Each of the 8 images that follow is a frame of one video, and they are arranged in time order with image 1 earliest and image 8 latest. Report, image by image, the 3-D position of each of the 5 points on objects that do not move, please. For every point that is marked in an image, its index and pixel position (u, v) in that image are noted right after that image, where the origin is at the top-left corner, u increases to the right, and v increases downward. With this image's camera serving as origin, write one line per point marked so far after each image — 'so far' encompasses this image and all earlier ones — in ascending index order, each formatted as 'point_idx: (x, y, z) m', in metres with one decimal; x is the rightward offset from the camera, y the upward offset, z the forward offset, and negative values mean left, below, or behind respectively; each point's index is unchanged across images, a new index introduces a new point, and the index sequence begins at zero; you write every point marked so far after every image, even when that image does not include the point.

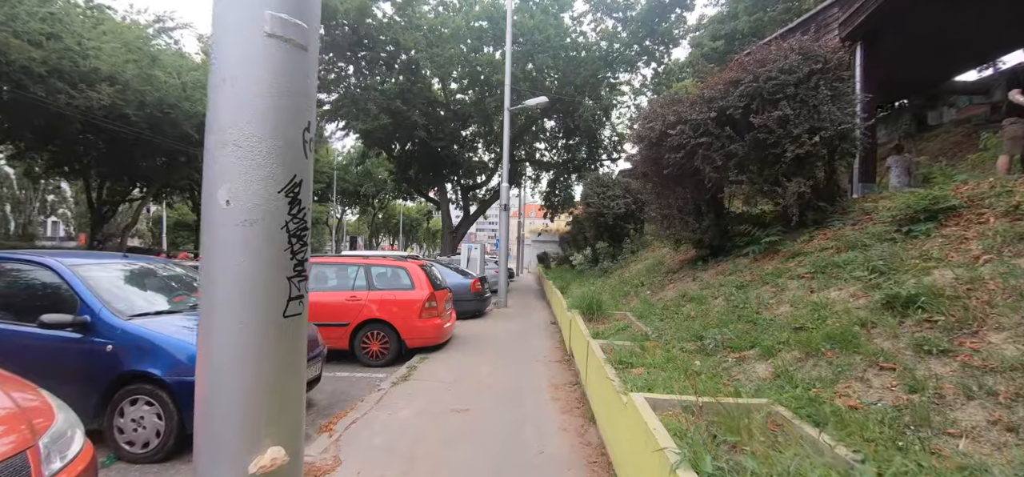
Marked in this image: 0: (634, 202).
0: (+4.3, +1.2, +14.2) m
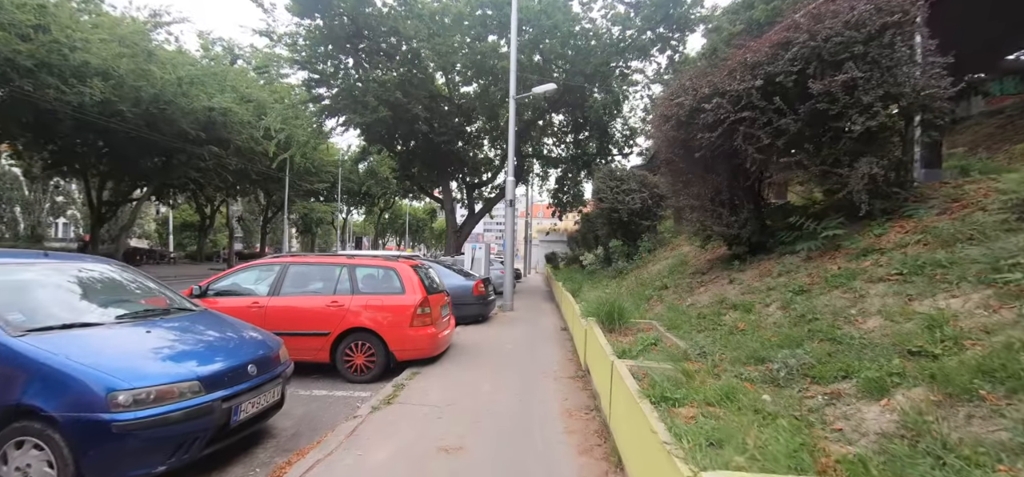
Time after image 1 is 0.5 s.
0: (+4.5, +1.3, +13.1) m
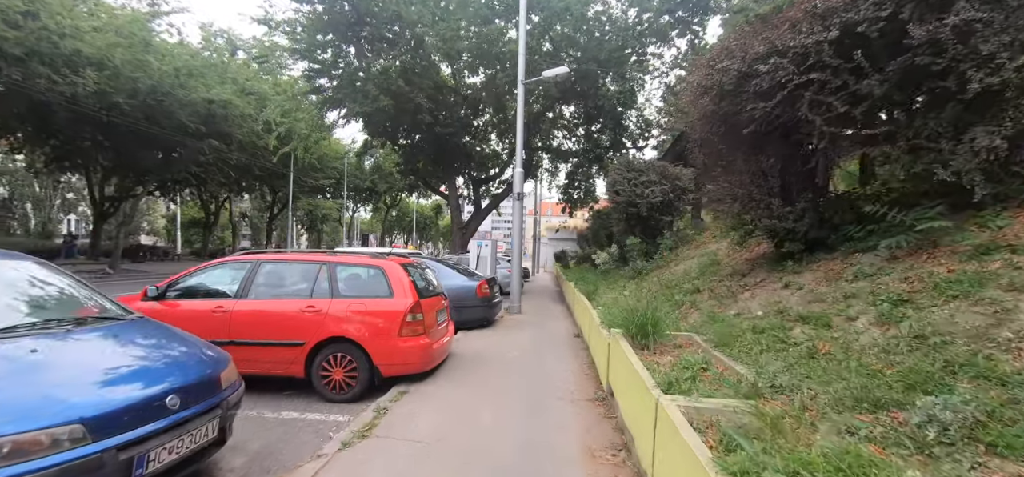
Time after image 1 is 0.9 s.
0: (+4.7, +1.4, +11.9) m
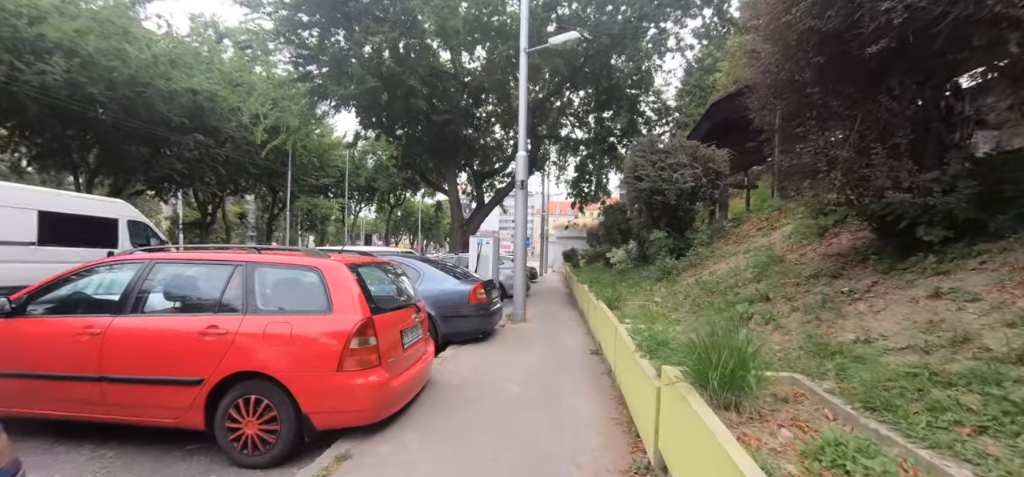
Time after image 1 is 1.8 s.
0: (+4.7, +1.6, +9.9) m
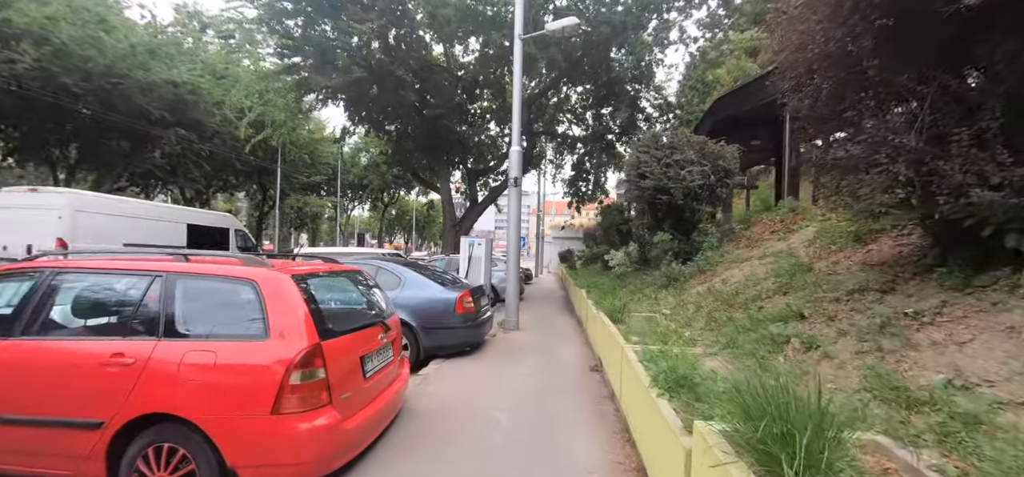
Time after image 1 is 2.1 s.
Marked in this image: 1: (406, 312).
0: (+4.6, +1.5, +9.2) m
1: (-1.8, -1.3, +7.0) m
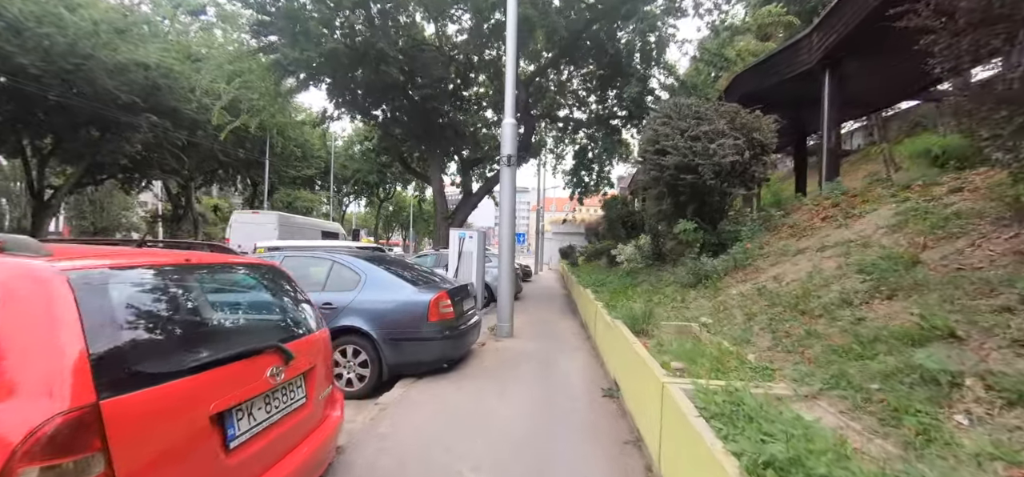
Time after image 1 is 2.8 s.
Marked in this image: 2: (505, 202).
0: (+4.4, +1.7, +7.6) m
1: (-1.9, -1.1, +5.5) m
2: (-0.1, +0.7, +8.0) m
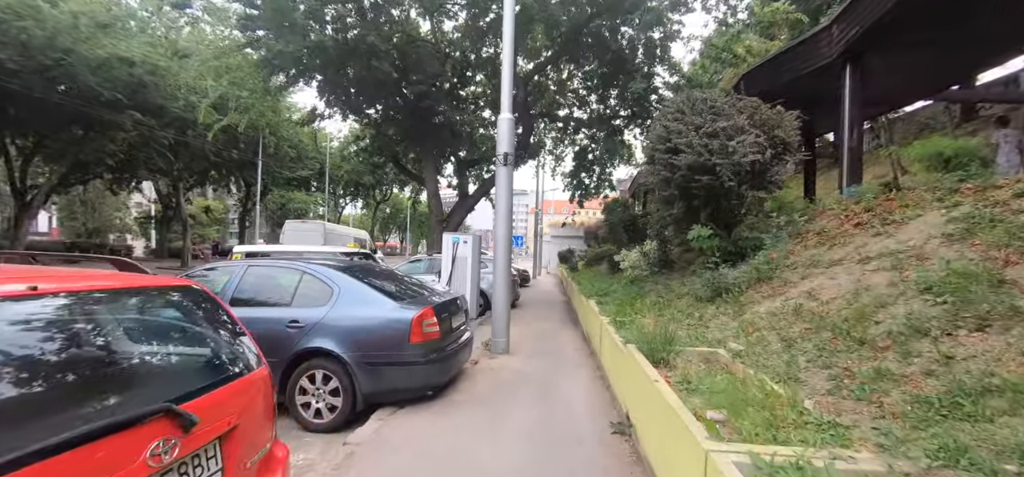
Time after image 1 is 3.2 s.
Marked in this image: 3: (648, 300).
0: (+4.4, +1.6, +6.9) m
1: (-2.0, -1.2, +4.7) m
2: (-0.2, +0.6, +7.3) m
3: (+2.6, -1.1, +7.7) m
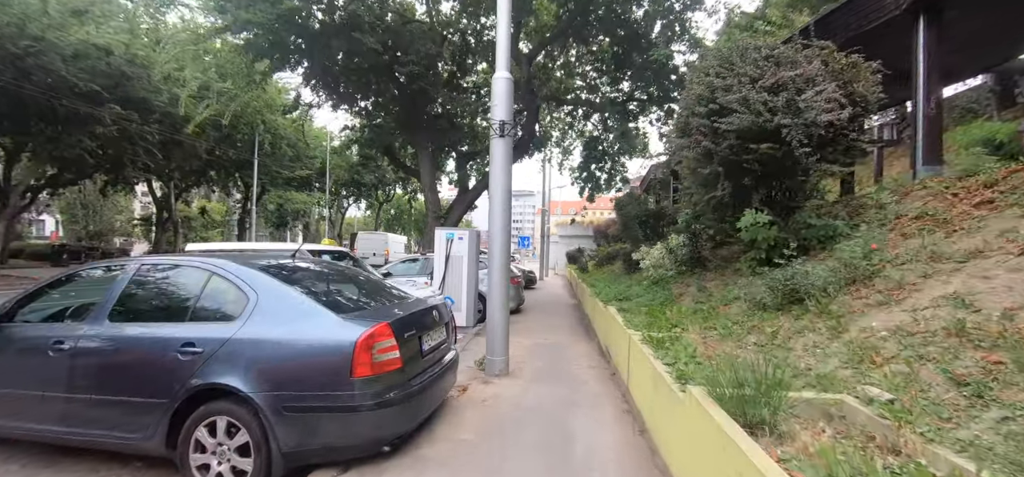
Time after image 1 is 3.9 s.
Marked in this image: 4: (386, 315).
0: (+4.3, +1.7, +5.3) m
1: (-2.0, -1.0, +3.2) m
2: (-0.2, +0.7, +5.8) m
3: (+2.5, -1.0, +6.1) m
4: (-1.1, -0.7, +3.7) m
